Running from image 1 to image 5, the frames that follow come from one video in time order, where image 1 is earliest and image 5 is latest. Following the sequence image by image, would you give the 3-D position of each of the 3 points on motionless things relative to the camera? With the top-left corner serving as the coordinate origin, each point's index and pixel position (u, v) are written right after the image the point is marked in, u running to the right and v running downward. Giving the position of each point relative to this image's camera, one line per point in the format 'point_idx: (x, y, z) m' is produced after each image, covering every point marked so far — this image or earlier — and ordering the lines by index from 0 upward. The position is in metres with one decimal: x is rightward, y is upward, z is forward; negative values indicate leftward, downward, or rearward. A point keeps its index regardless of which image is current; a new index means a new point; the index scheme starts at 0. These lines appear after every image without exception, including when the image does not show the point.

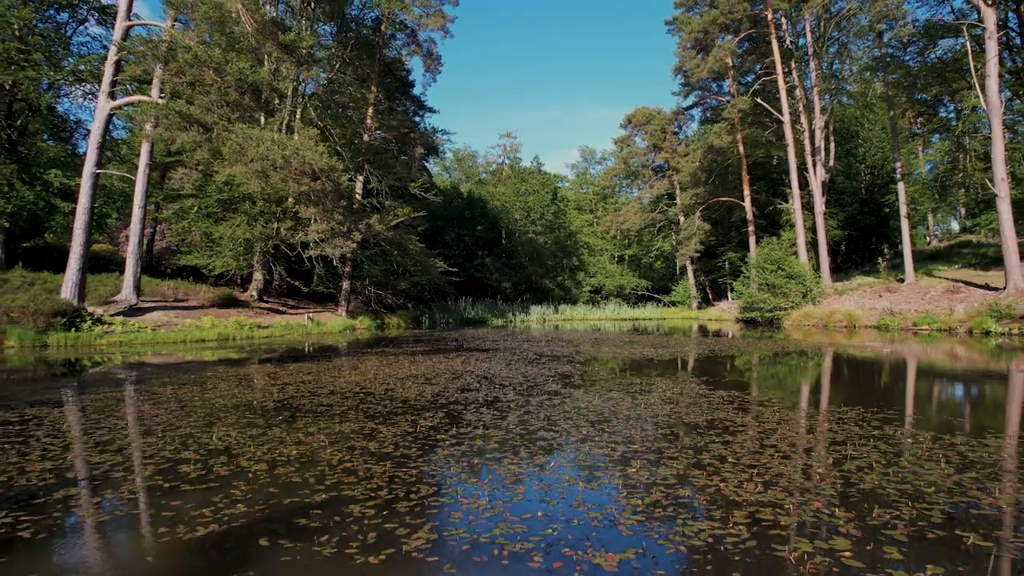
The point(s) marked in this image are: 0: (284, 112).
0: (-8.0, +6.2, +19.8) m
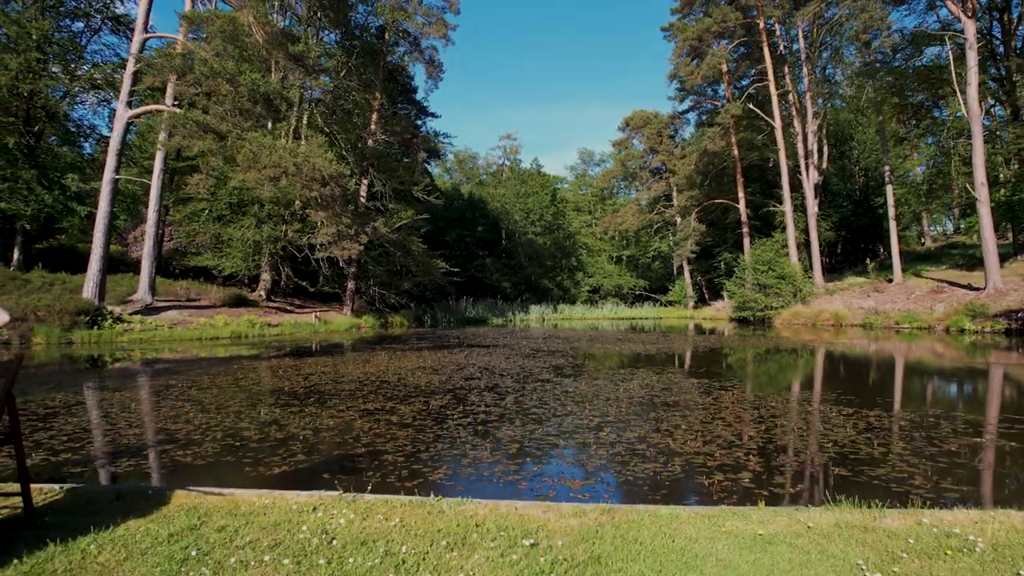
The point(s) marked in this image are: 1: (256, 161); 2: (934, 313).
0: (-8.0, +6.2, +20.6) m
1: (-8.1, +4.0, +18.0) m
2: (+14.0, -0.8, +18.9) m
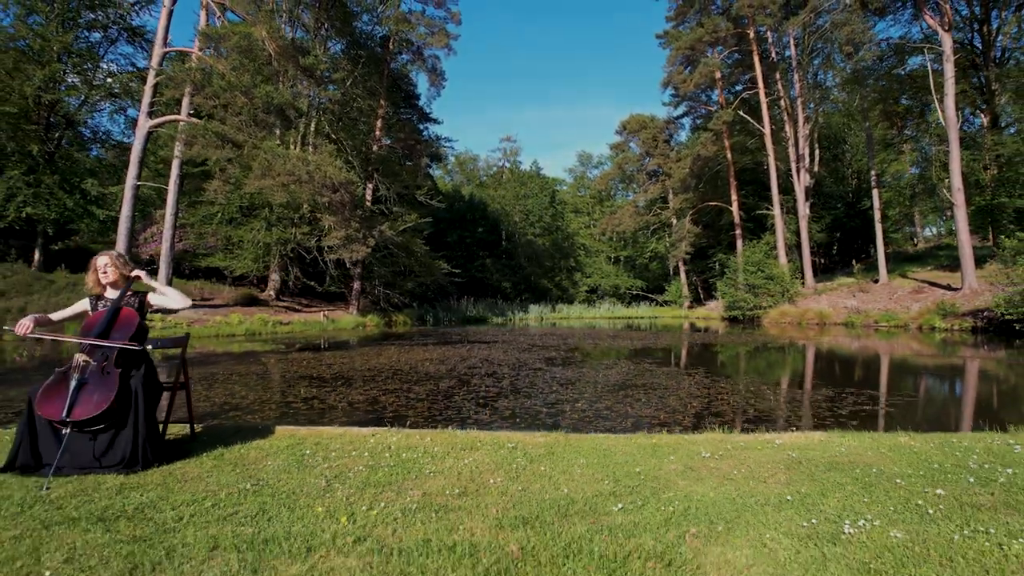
0: (-8.0, +6.2, +21.7) m
1: (-8.1, +4.0, +19.0) m
2: (+14.0, -0.8, +19.9) m
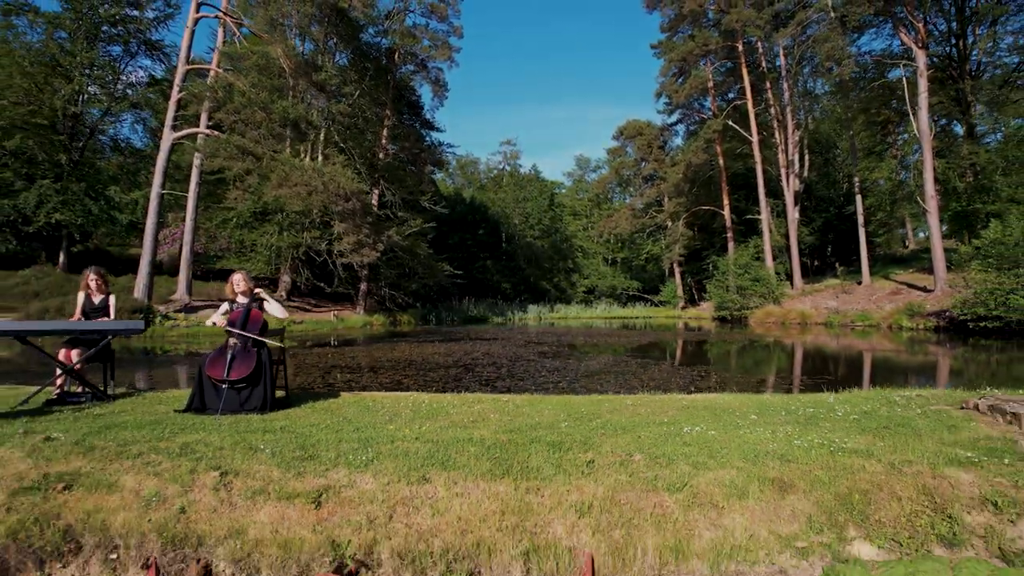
0: (-8.0, +6.1, +23.0) m
1: (-8.2, +4.0, +20.4) m
2: (+13.9, -0.9, +21.2) m
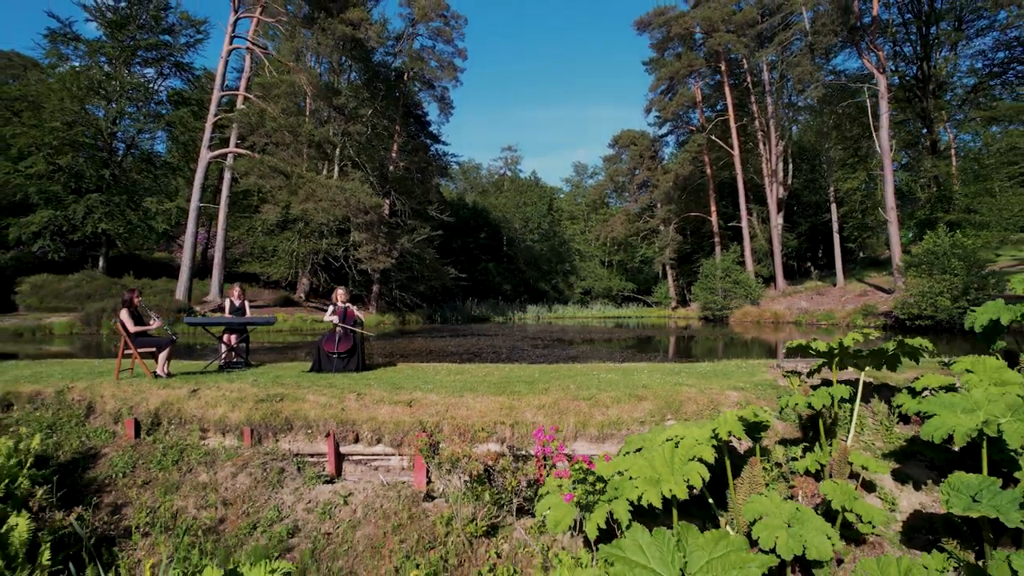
0: (-8.1, +6.0, +25.4) m
1: (-8.2, +3.9, +22.8) m
2: (+13.9, -1.0, +23.6) m
